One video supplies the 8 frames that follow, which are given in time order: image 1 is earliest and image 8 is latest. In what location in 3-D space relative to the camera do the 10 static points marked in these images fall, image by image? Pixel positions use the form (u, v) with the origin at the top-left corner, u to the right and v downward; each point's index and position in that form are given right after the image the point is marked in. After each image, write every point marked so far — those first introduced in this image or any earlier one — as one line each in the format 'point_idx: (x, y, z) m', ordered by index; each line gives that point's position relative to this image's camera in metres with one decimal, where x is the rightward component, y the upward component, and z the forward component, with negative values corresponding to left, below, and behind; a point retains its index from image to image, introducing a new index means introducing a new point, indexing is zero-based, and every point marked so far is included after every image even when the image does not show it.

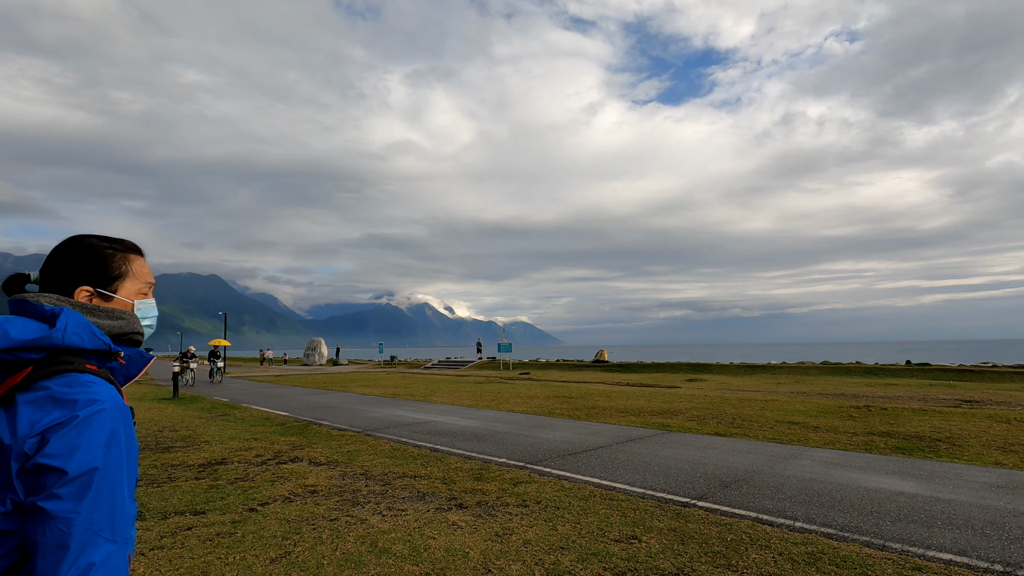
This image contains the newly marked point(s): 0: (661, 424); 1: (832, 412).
0: (+3.9, -3.6, +13.8) m
1: (+9.8, -3.8, +16.0) m
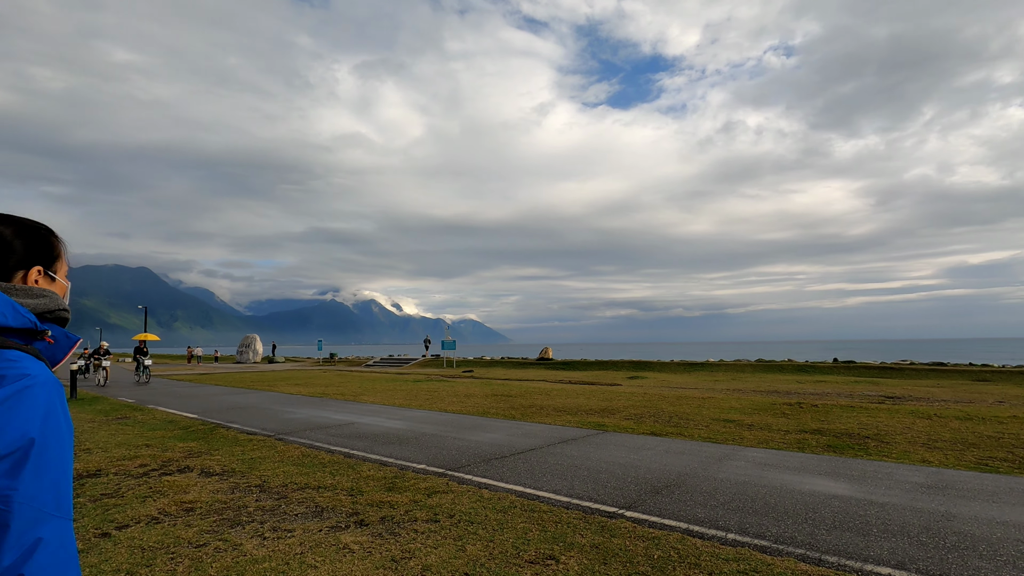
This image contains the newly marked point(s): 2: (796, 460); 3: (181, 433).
0: (+2.1, -3.4, +13.3) m
1: (+7.8, -3.7, +16.1) m
2: (+4.7, -2.8, +8.6) m
3: (-8.3, -3.6, +13.1) m
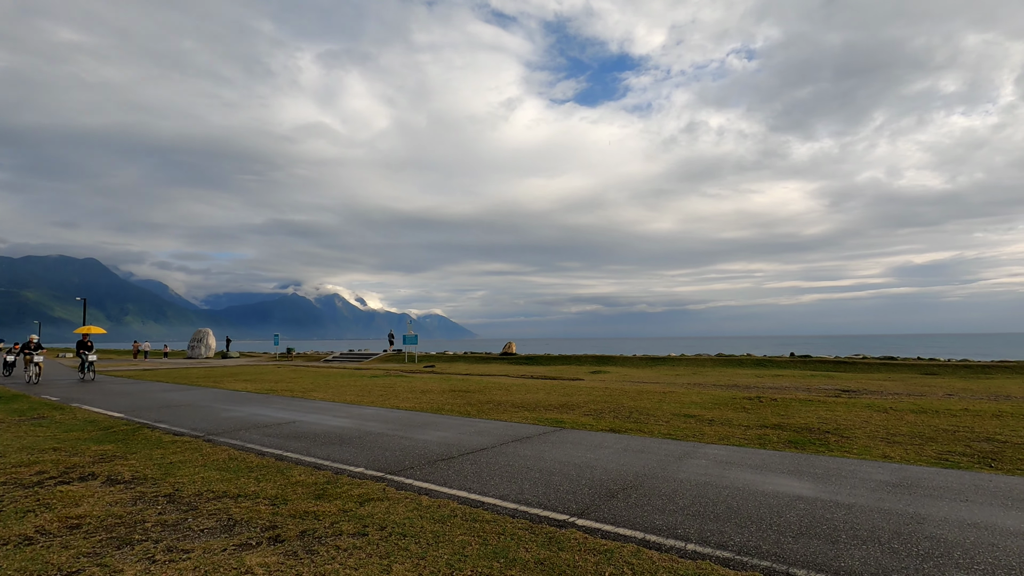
0: (+1.0, -3.2, +12.7) m
1: (+6.5, -3.5, +15.9) m
2: (+3.9, -2.7, +8.2) m
3: (-9.4, -3.3, +11.9) m
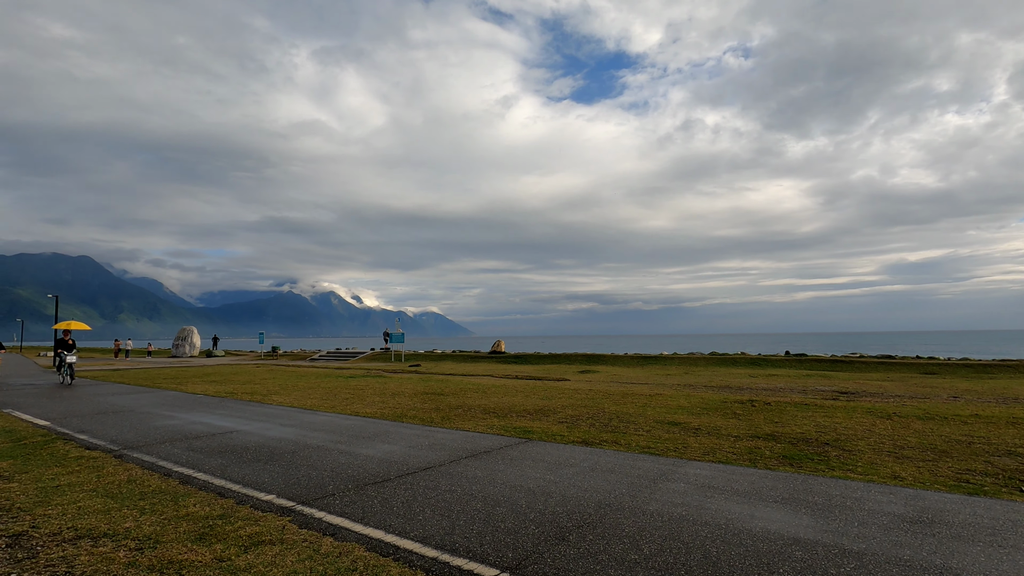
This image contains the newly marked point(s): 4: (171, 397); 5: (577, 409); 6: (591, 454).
0: (+0.2, -3.1, +11.4) m
1: (+5.6, -3.4, +14.6) m
2: (+3.1, -2.6, +6.9) m
3: (-10.2, -3.2, +10.5) m
4: (-11.7, -3.7, +18.0) m
5: (+1.9, -3.5, +14.9) m
6: (+1.3, -2.8, +8.8) m
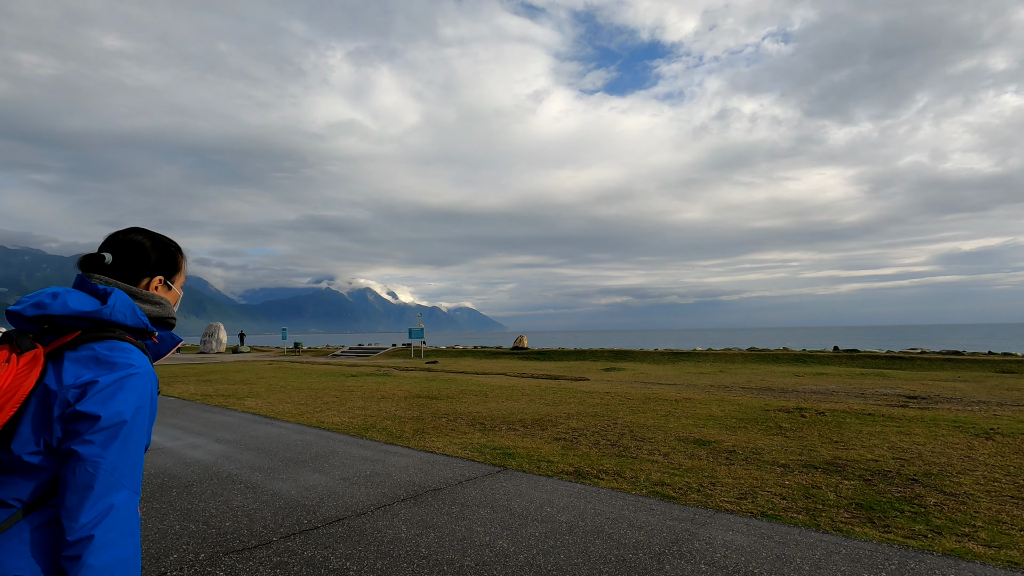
0: (-0.1, -2.8, +9.0) m
1: (+5.5, -3.0, +11.8) m
2: (+2.5, -2.3, +4.4) m
3: (-10.6, -3.0, +8.7) m
4: (-11.6, -3.5, +16.3) m
5: (+1.7, -3.1, +12.4) m
6: (+0.8, -2.5, +6.3) m
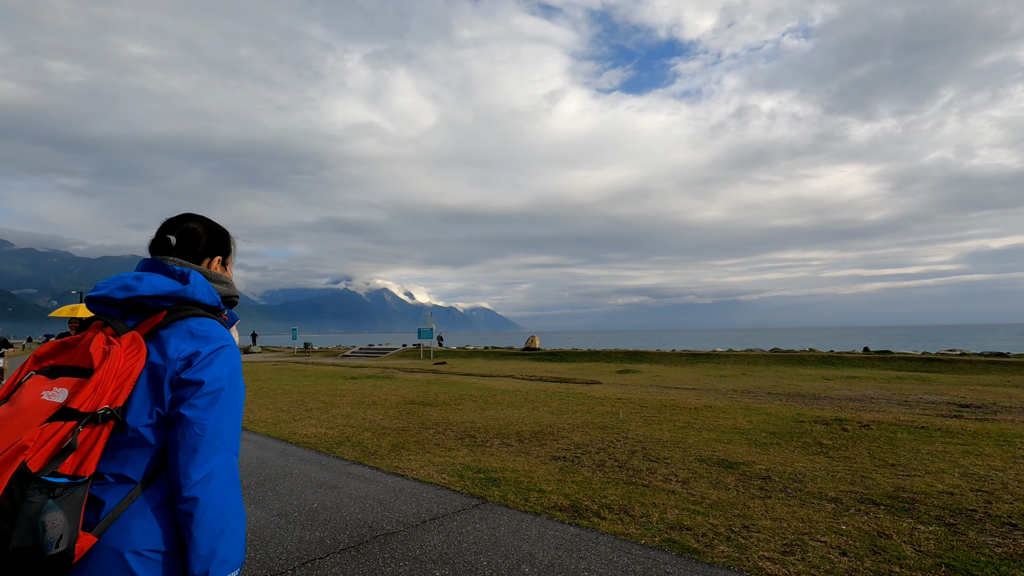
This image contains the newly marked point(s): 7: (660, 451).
0: (-0.3, -2.7, +7.5) m
1: (+5.4, -2.8, +10.2) m
2: (+2.1, -2.2, +2.8) m
3: (-10.7, -2.9, +7.6) m
4: (-11.6, -3.4, +15.2) m
5: (+1.6, -3.0, +10.8) m
6: (+0.5, -2.4, +4.8) m
7: (+2.6, -2.8, +9.0) m
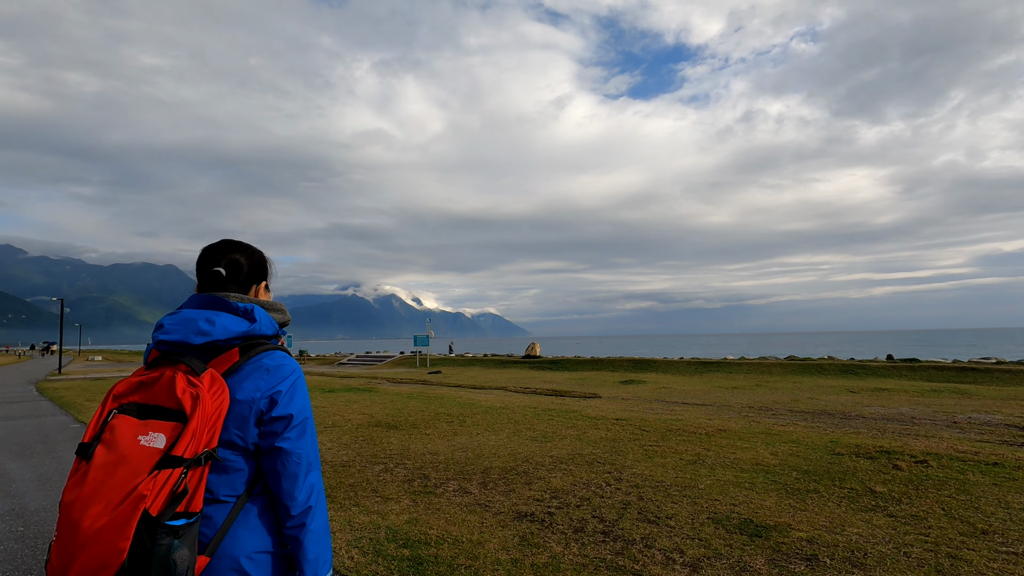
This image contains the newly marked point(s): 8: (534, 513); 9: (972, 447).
0: (-0.9, -2.7, +5.3) m
1: (+4.8, -2.8, +8.0) m
2: (+1.4, -2.1, +0.6) m
3: (-11.4, -3.0, +5.6) m
4: (-12.1, -3.5, +13.2) m
5: (+1.1, -3.0, +8.7) m
6: (-0.1, -2.3, +2.6) m
7: (+2.0, -2.8, +6.8) m
8: (+0.3, -2.8, +6.6) m
9: (+9.2, -3.1, +10.6) m
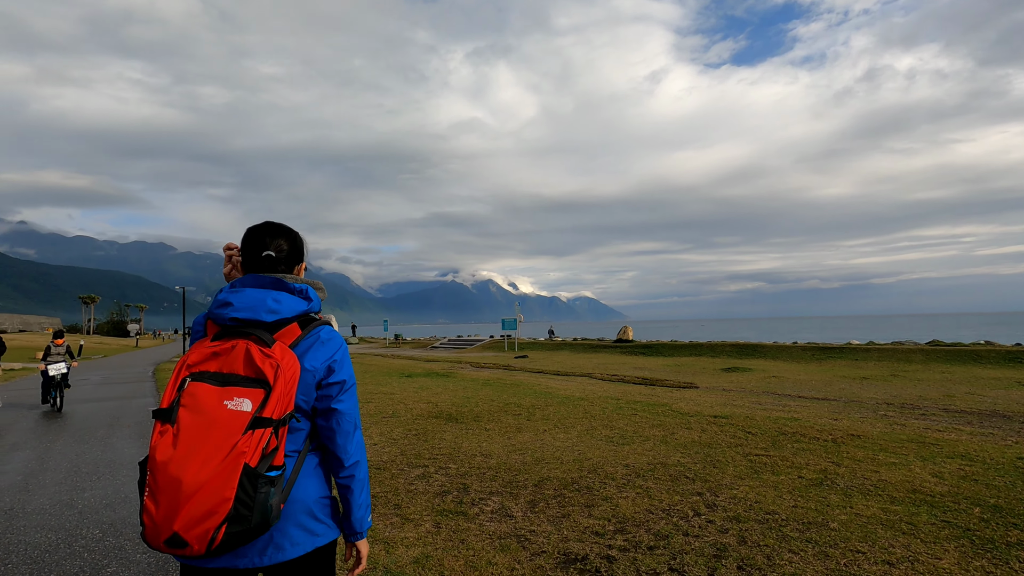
0: (-0.7, -2.4, +3.8) m
1: (+5.4, -2.4, +5.4) m
2: (+0.8, -1.9, -1.3) m
3: (-10.9, -2.8, +5.9) m
4: (-10.3, -3.2, +13.6) m
5: (+1.8, -2.6, +6.7) m
6: (-0.4, -2.1, +1.0) m
7: (+2.4, -2.4, +4.8) m
8: (+0.7, -2.5, +4.9) m
9: (+10.2, -2.5, +7.2) m
